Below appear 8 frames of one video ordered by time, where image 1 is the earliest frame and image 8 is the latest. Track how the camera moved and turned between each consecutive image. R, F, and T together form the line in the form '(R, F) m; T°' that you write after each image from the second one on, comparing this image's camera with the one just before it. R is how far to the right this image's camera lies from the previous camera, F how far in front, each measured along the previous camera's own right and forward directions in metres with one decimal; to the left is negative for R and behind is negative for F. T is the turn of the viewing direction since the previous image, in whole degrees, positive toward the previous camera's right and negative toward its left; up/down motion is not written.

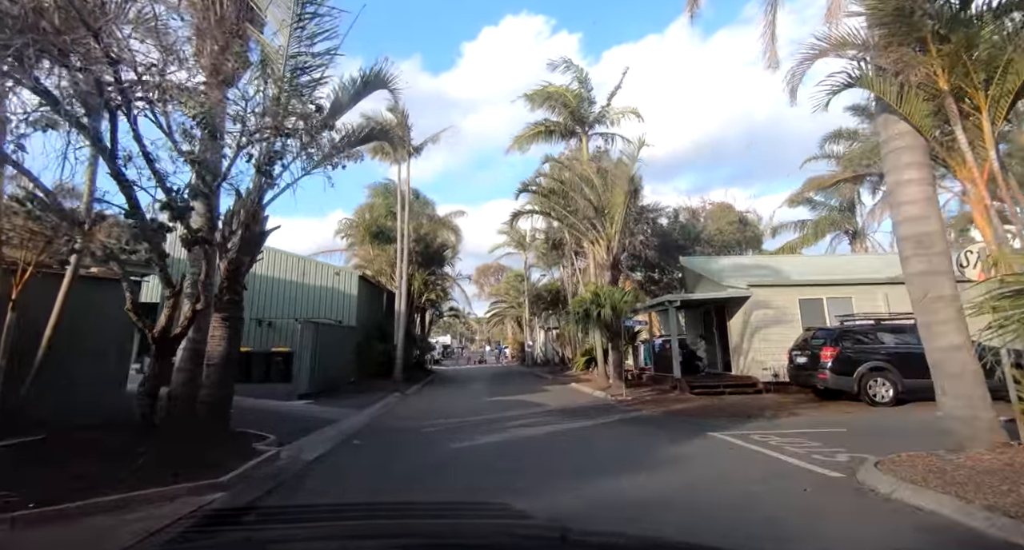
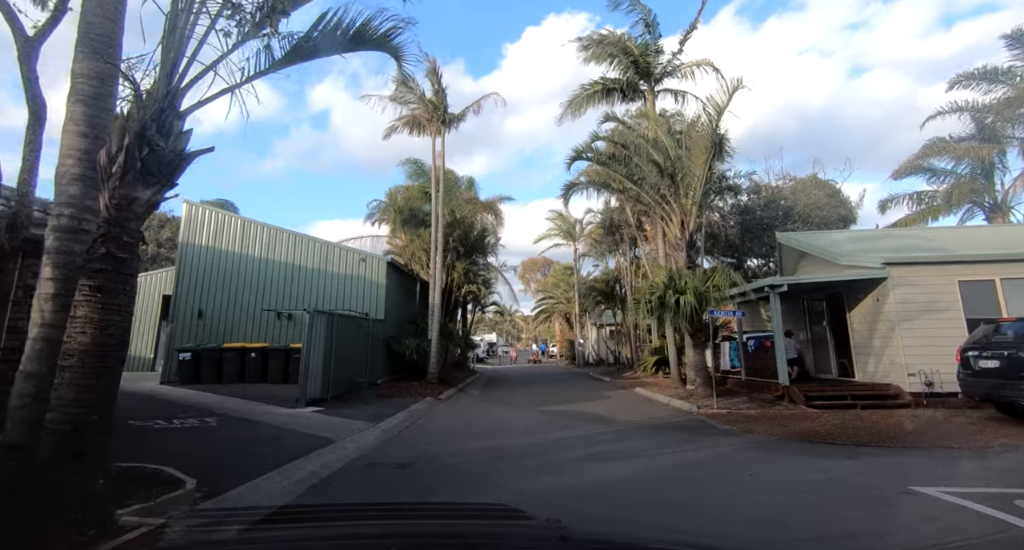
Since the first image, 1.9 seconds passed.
(-0.2, +2.7) m; -5°
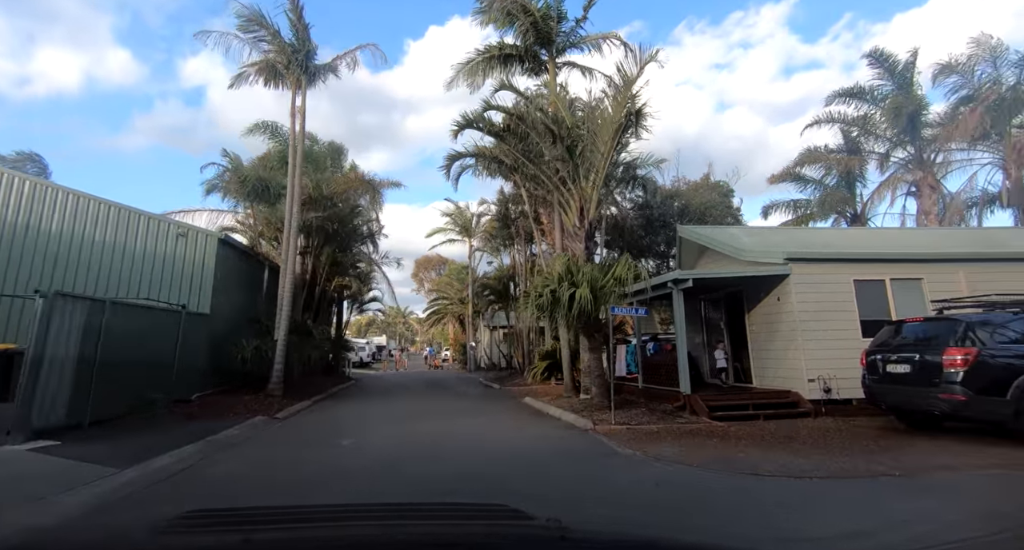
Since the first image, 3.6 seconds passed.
(+0.6, +2.0) m; +12°
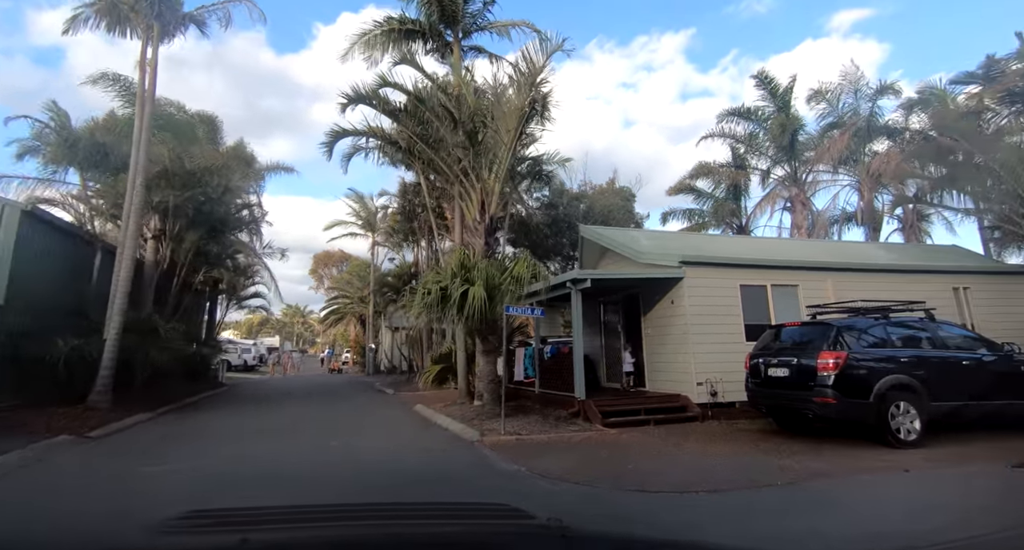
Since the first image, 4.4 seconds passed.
(+0.4, +0.7) m; +10°
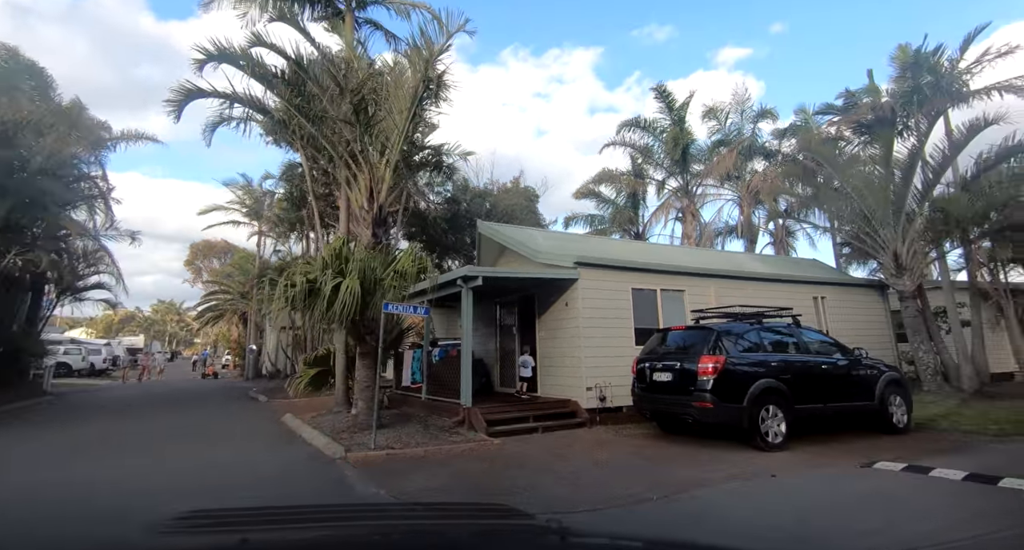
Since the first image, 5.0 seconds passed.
(+0.4, +0.6) m; +11°
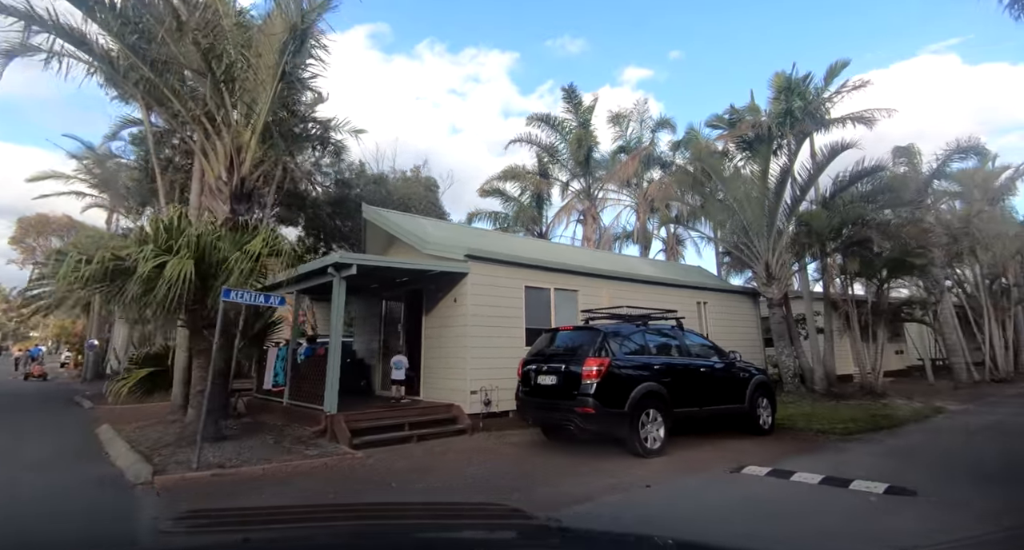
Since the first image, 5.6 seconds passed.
(+0.4, +0.7) m; +11°
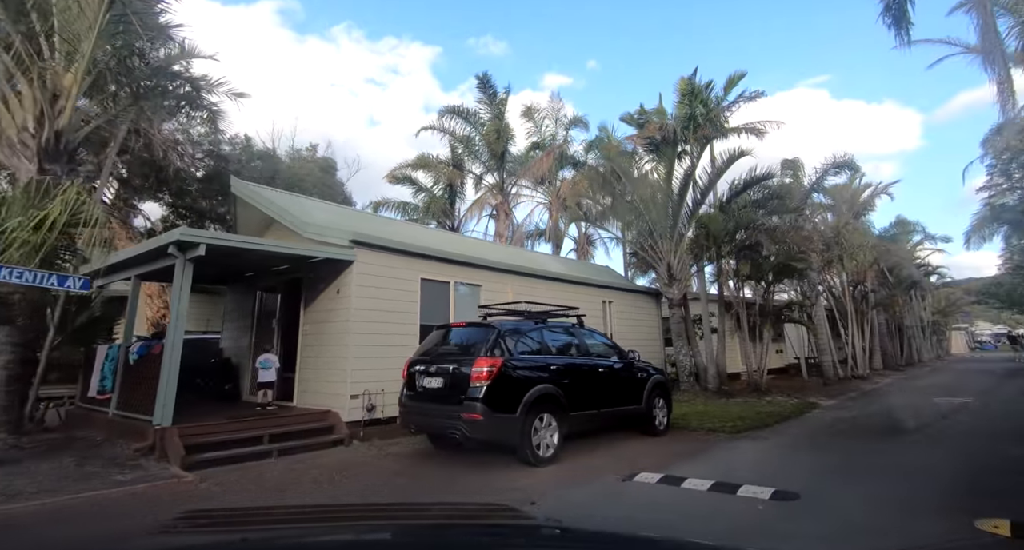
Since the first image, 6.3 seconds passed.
(+0.5, +0.8) m; +10°
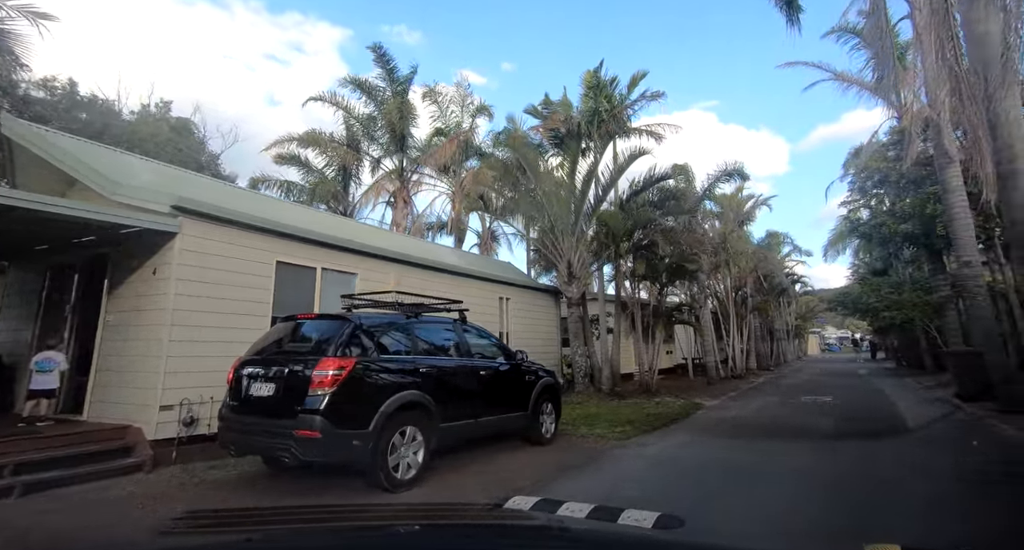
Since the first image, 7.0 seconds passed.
(+0.6, +1.2) m; +11°
